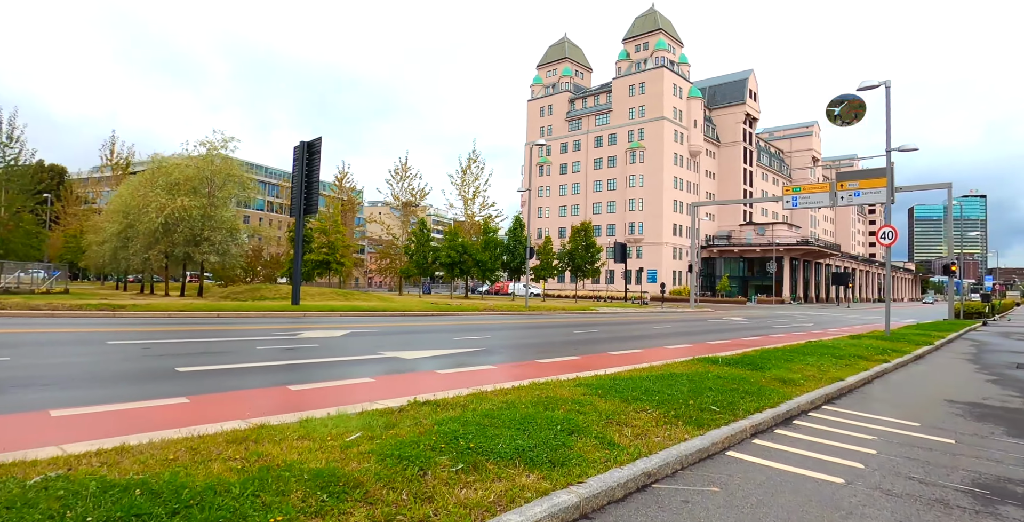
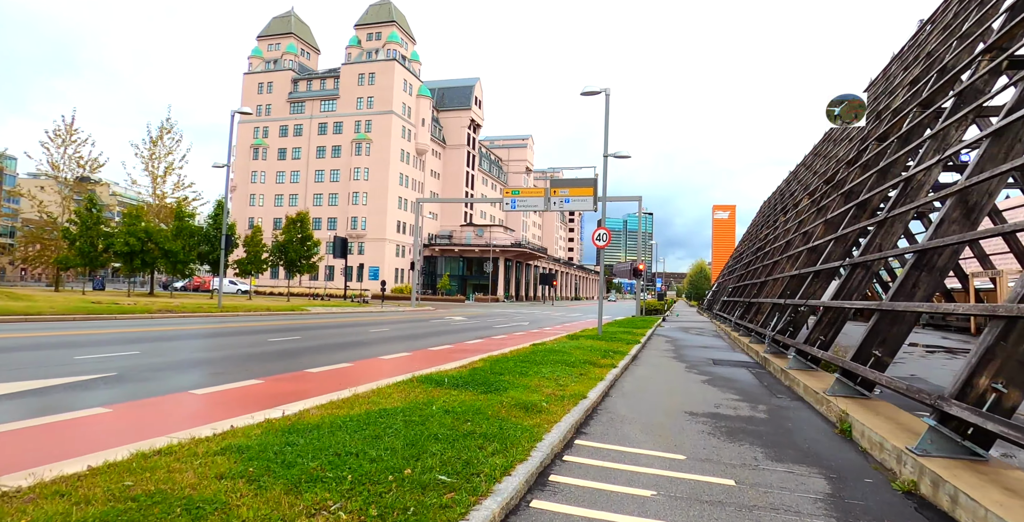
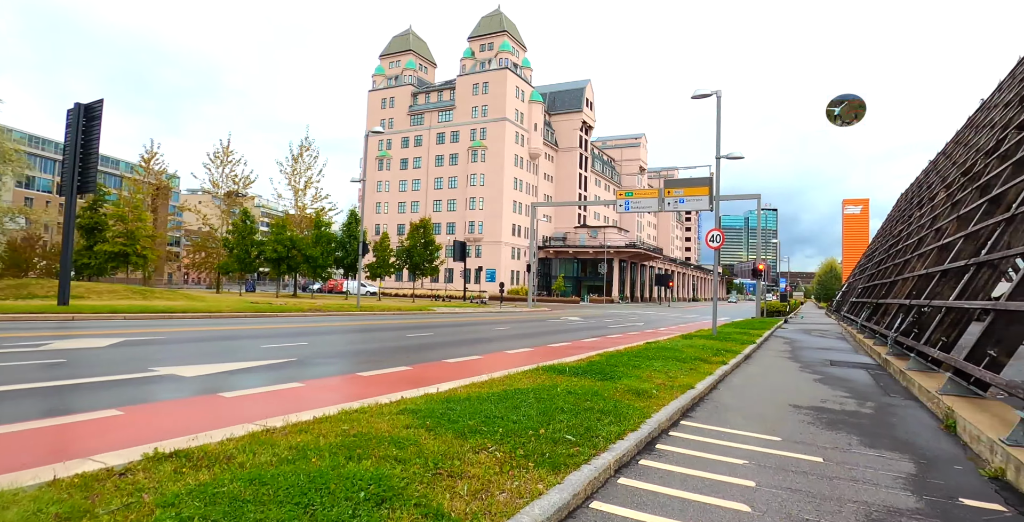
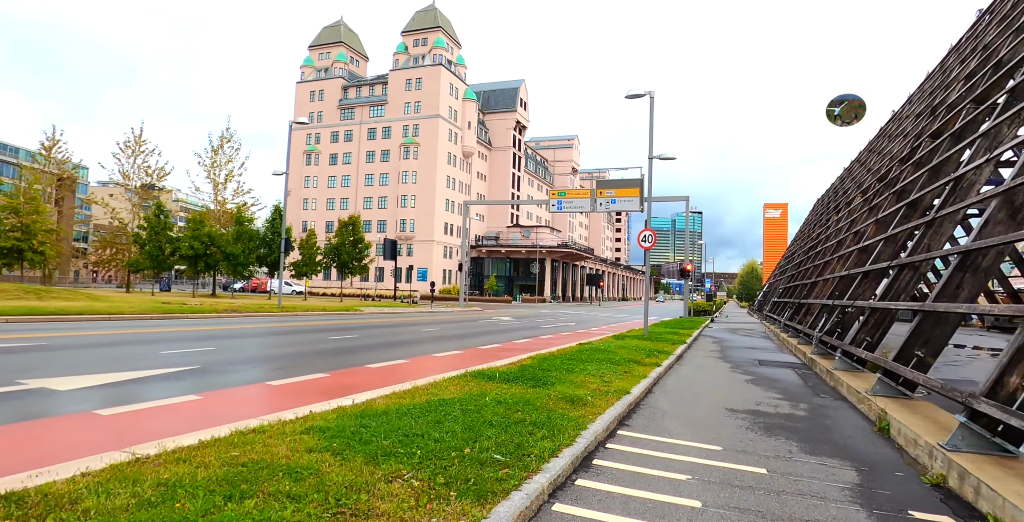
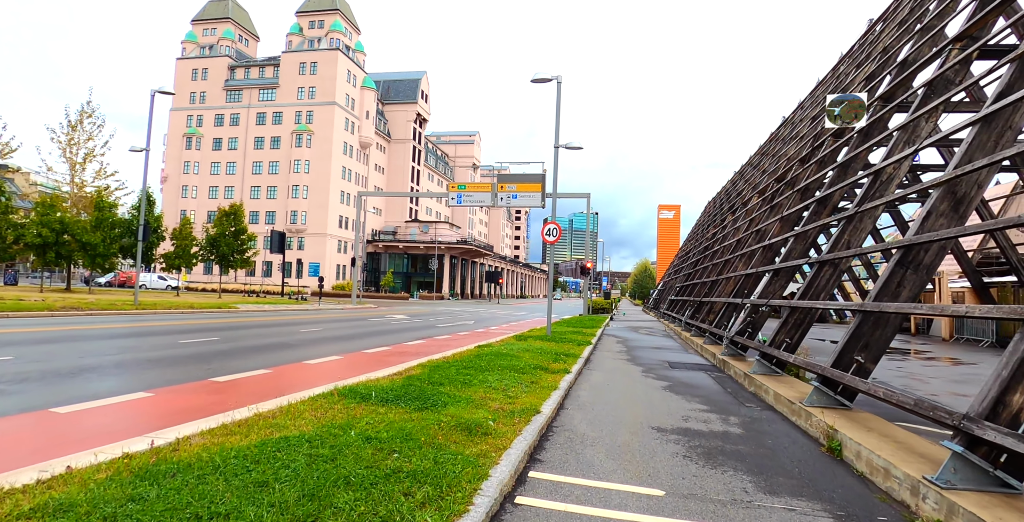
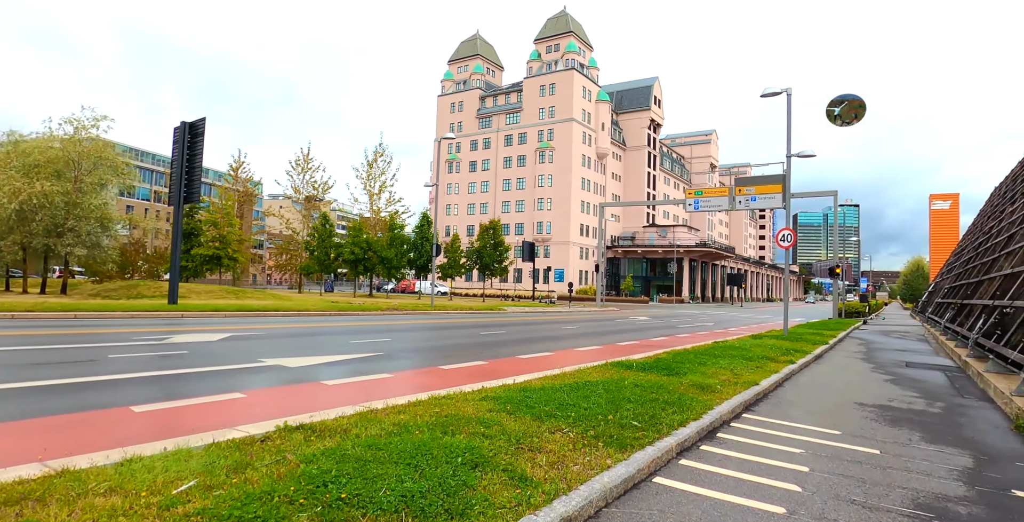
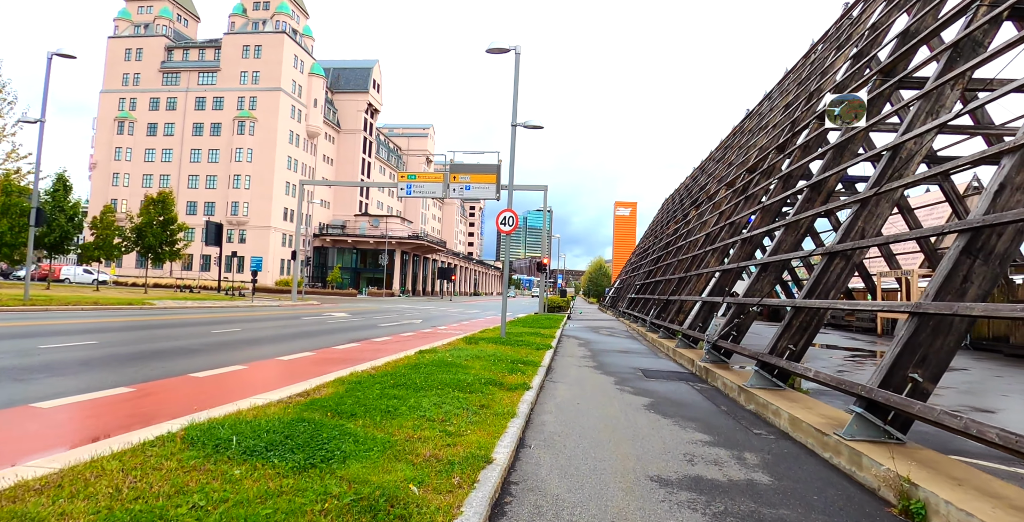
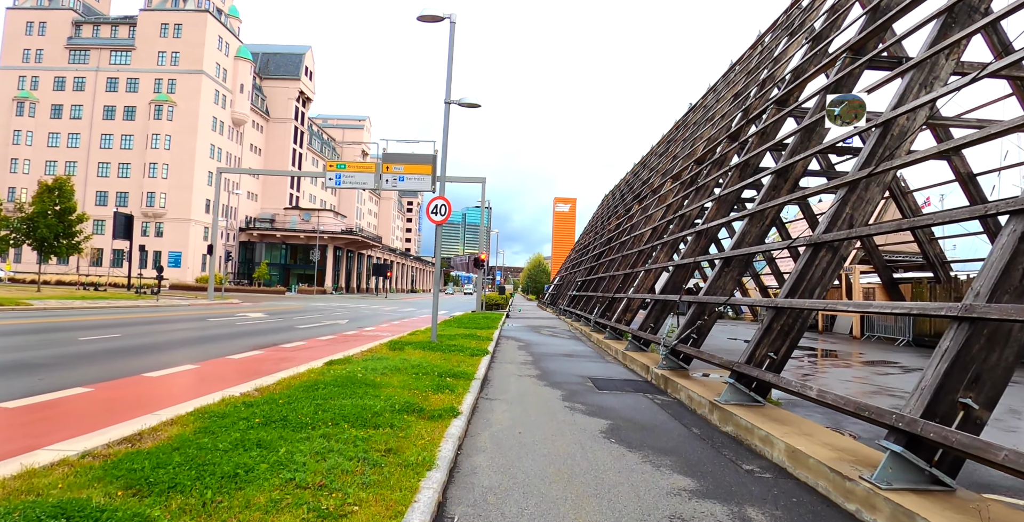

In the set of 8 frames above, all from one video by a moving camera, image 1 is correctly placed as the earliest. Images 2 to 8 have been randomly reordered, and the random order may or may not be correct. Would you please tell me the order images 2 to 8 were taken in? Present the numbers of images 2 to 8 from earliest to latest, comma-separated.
6, 3, 4, 2, 5, 7, 8
